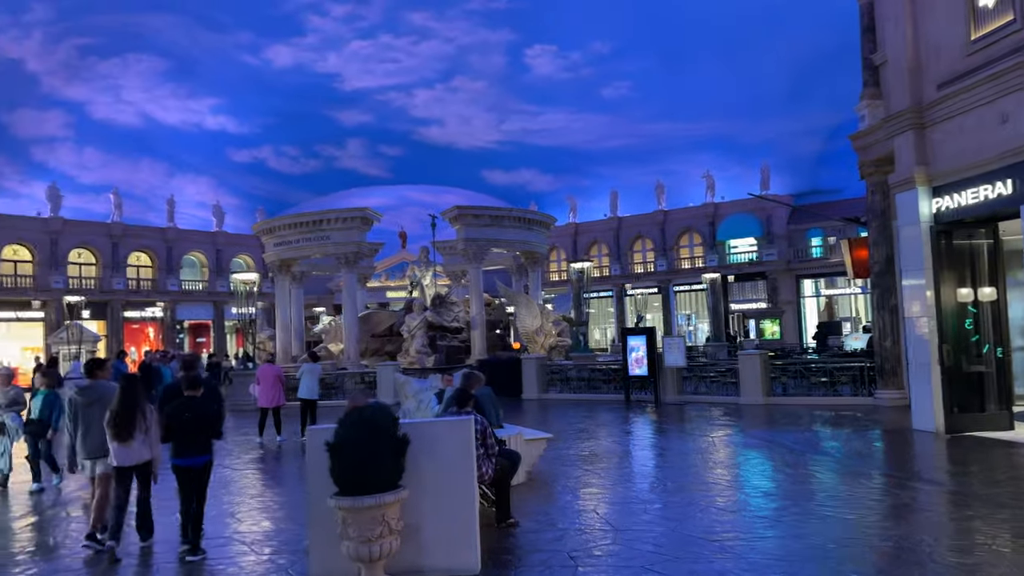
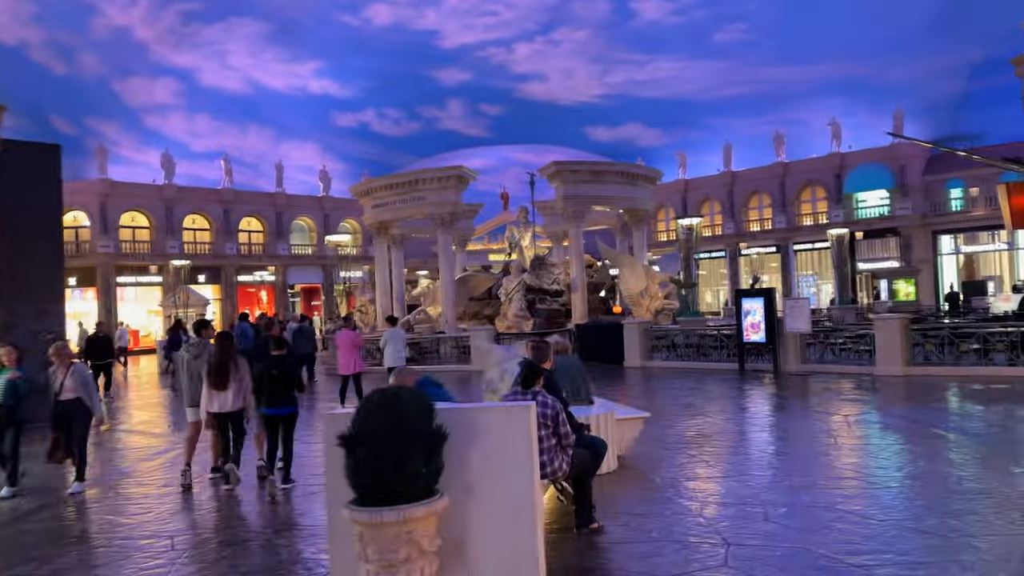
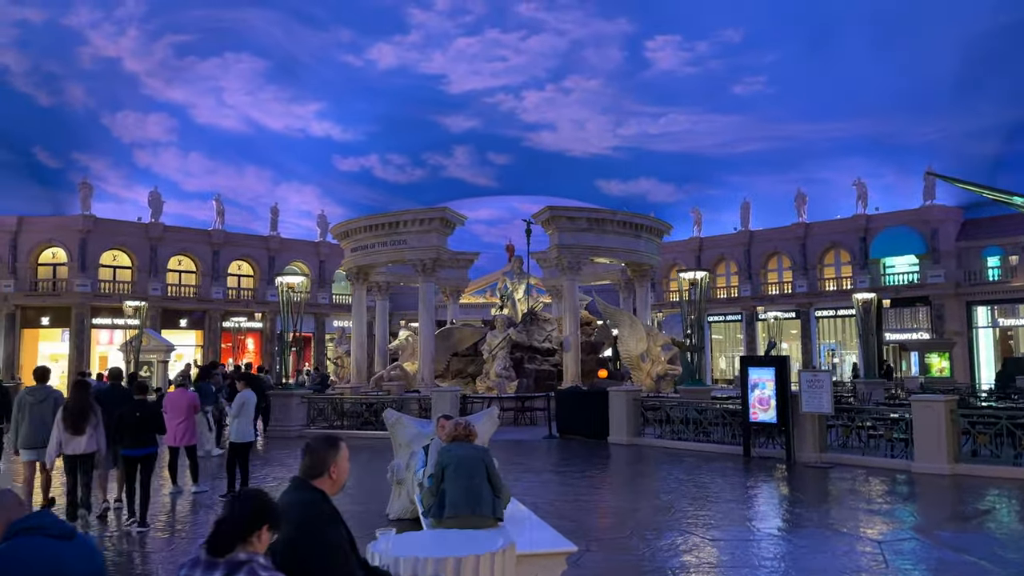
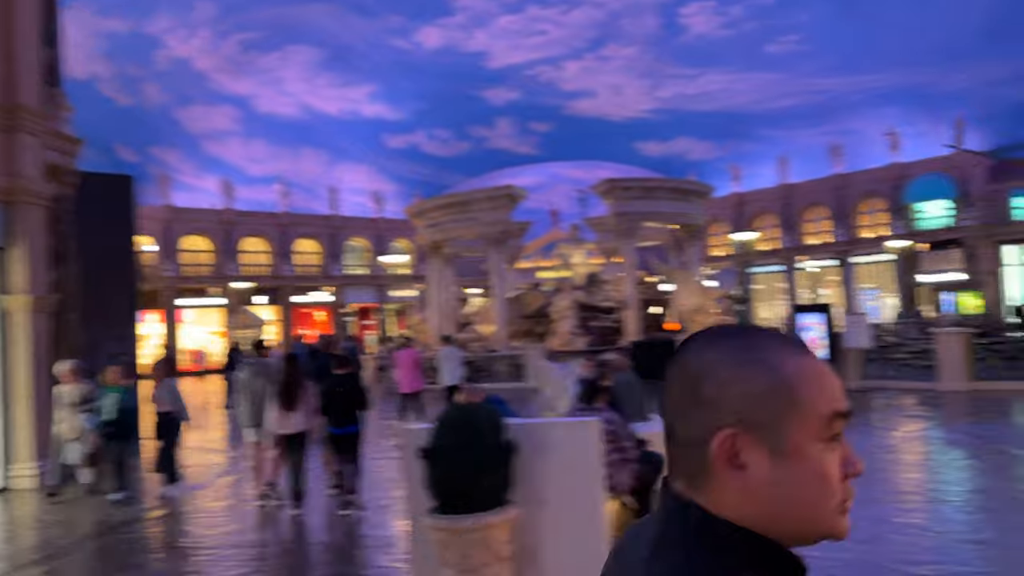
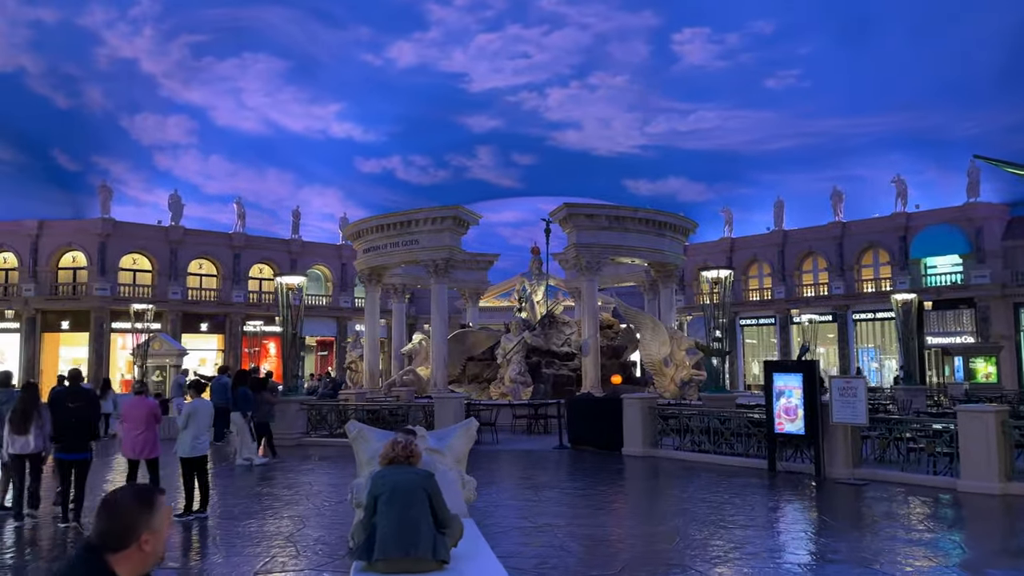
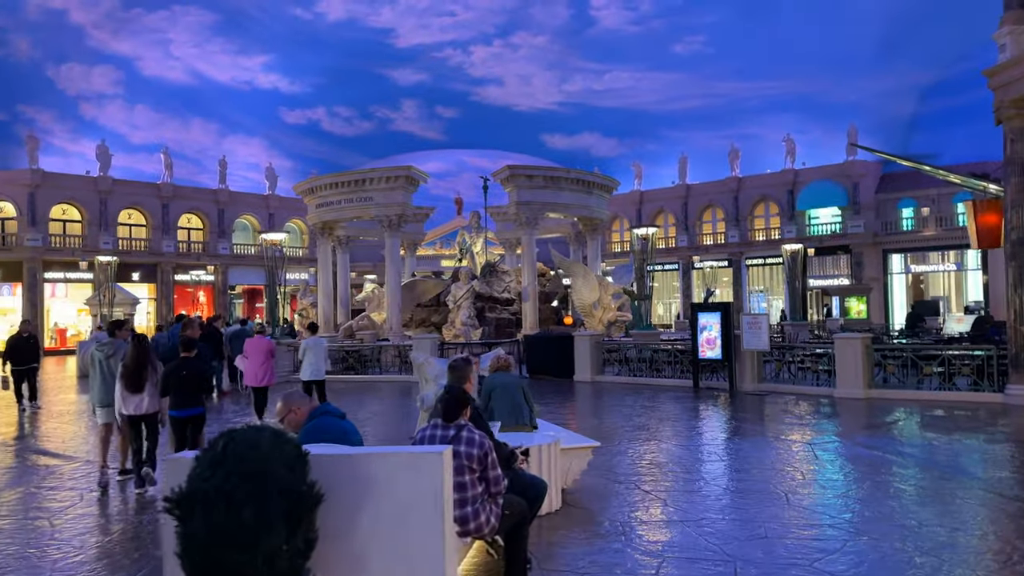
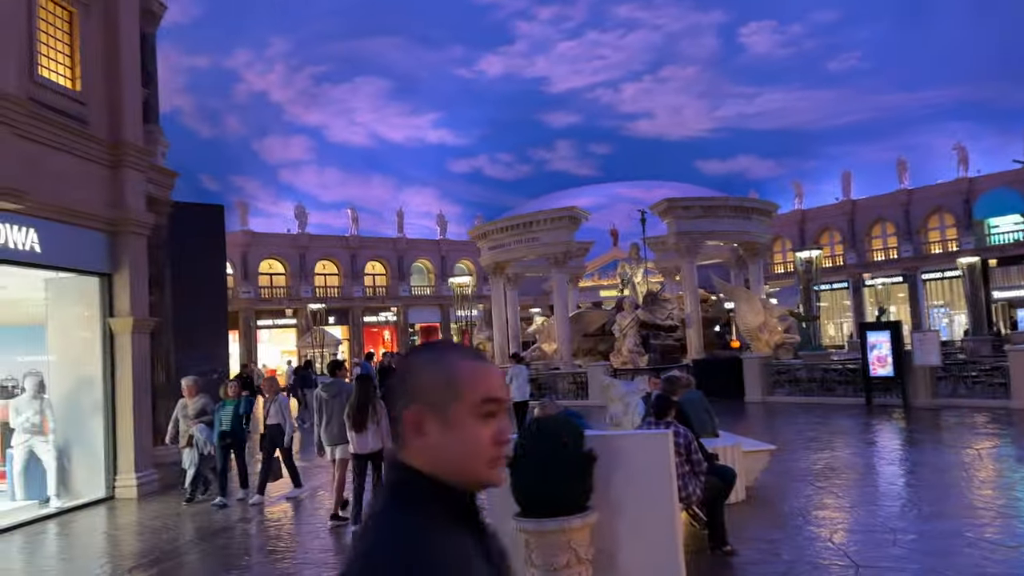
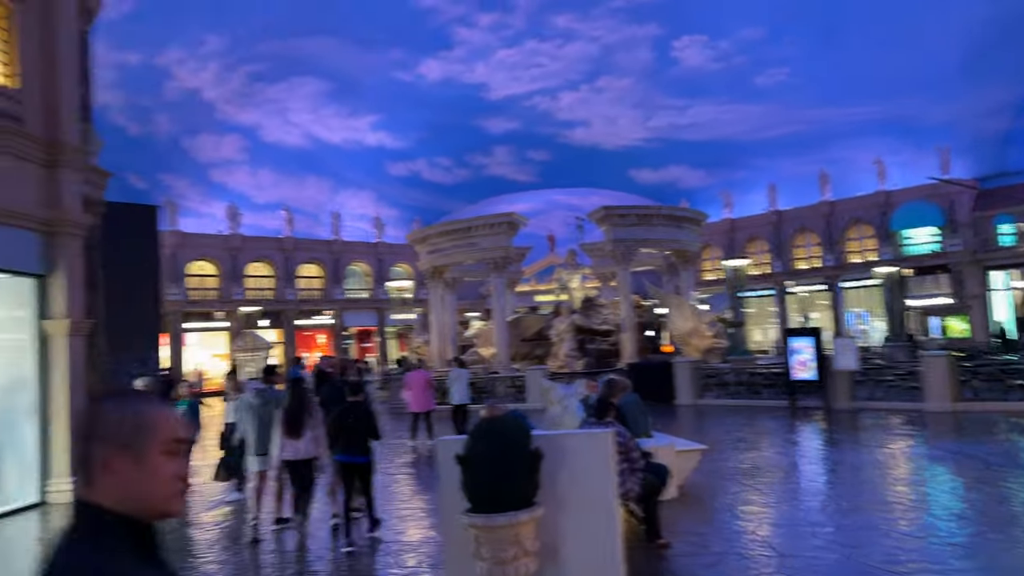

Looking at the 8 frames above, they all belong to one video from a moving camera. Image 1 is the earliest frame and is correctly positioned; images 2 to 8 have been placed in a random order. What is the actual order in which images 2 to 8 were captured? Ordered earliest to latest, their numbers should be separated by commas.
8, 7, 4, 2, 6, 3, 5
